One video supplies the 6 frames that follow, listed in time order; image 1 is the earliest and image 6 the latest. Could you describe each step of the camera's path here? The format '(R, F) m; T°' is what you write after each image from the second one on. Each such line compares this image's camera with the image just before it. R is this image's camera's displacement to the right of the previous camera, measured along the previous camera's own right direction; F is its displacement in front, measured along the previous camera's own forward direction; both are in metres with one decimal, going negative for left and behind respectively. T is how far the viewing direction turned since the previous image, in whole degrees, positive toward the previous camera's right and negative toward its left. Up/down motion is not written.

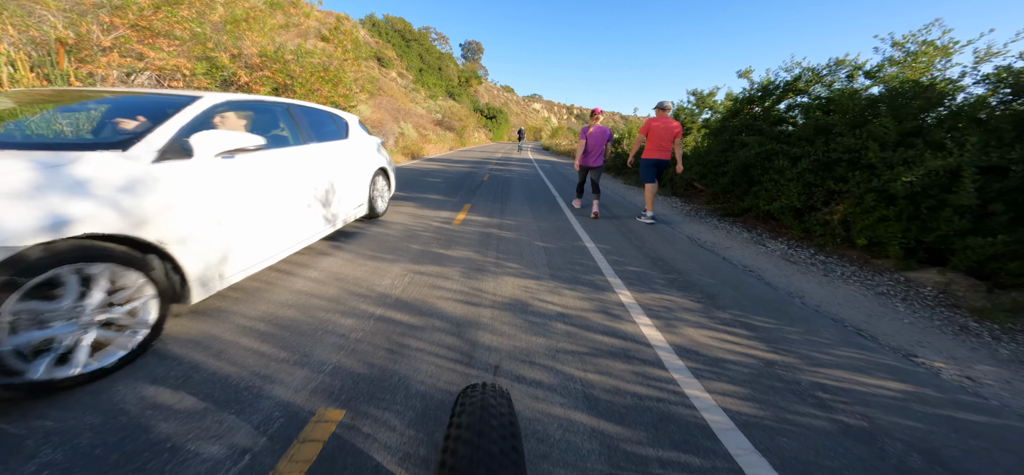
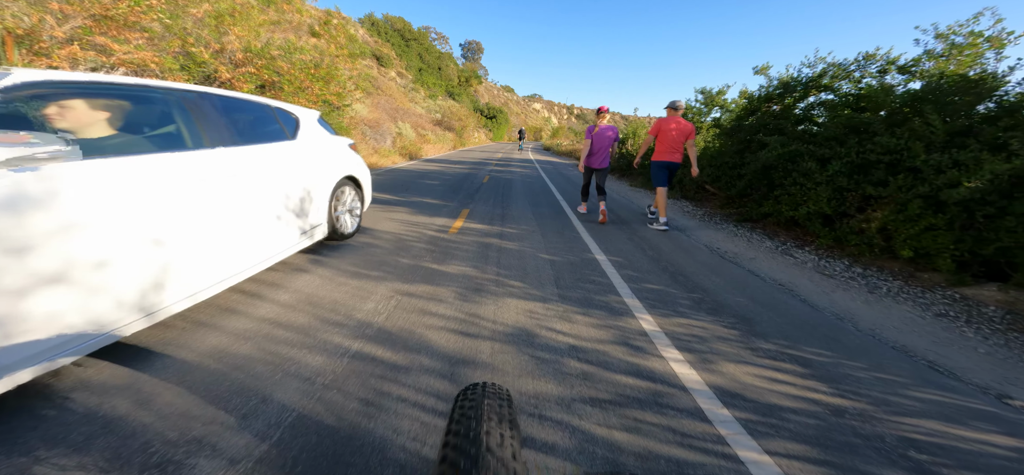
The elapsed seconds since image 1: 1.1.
(0.0, +0.6) m; 0°
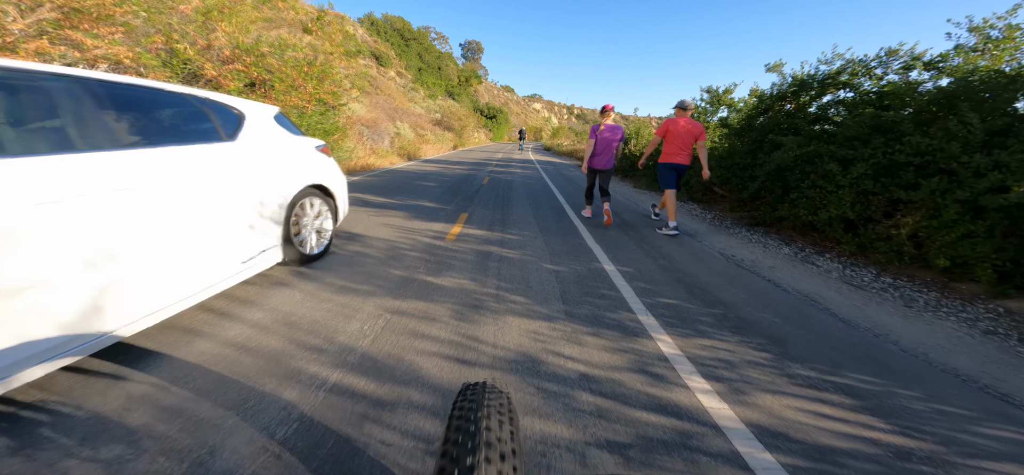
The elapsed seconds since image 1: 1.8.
(0.0, +0.4) m; 0°
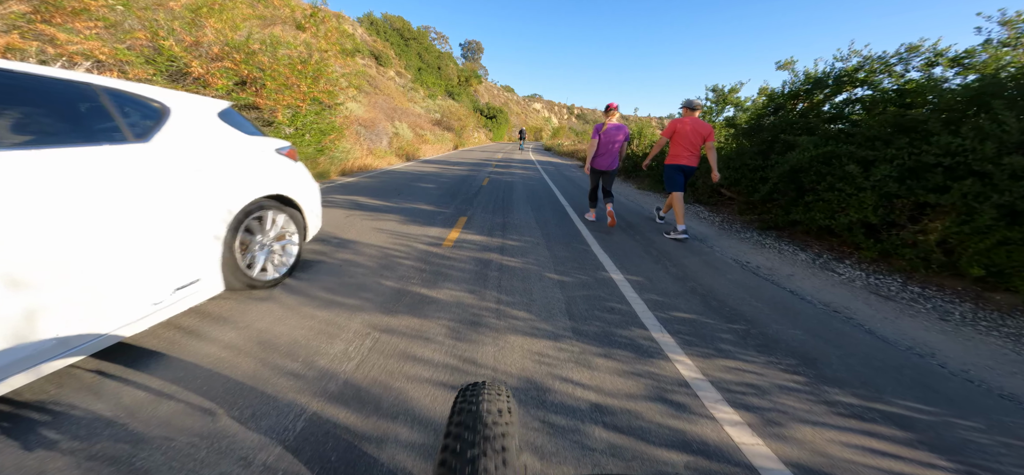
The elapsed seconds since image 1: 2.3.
(0.0, +0.3) m; 0°
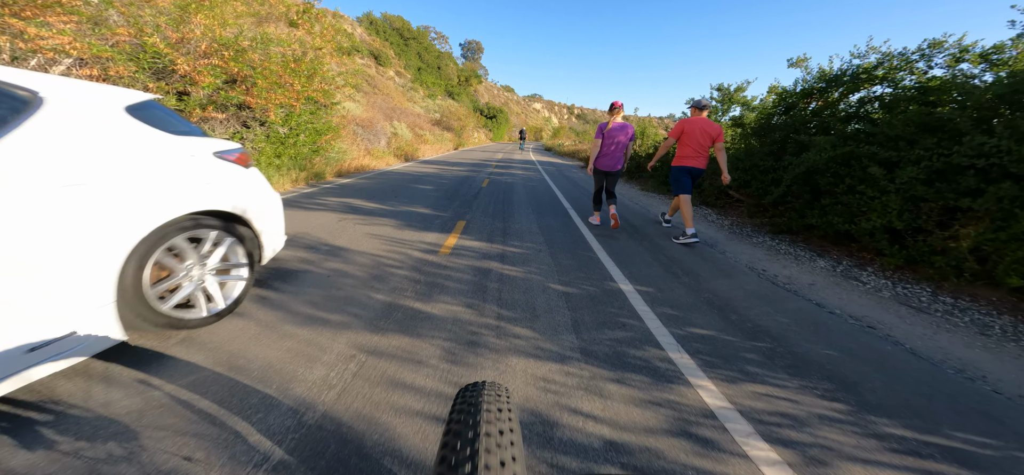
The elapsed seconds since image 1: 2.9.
(0.0, +0.3) m; 0°
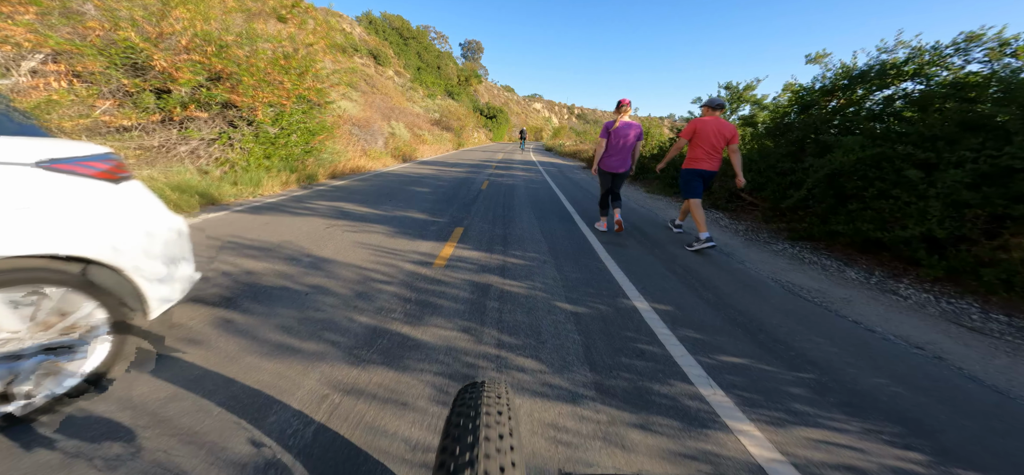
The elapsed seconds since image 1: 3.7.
(0.0, +0.4) m; 0°
